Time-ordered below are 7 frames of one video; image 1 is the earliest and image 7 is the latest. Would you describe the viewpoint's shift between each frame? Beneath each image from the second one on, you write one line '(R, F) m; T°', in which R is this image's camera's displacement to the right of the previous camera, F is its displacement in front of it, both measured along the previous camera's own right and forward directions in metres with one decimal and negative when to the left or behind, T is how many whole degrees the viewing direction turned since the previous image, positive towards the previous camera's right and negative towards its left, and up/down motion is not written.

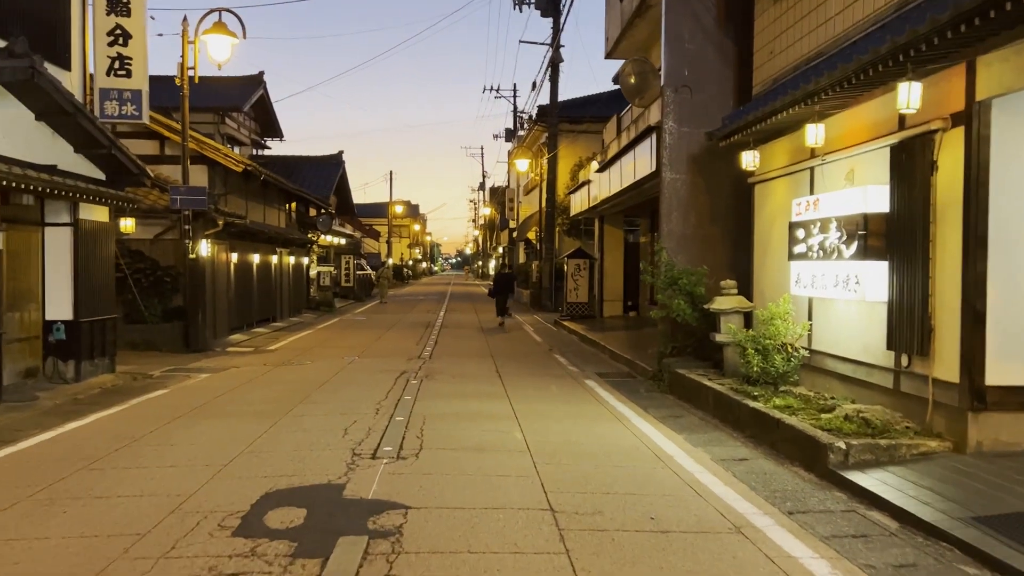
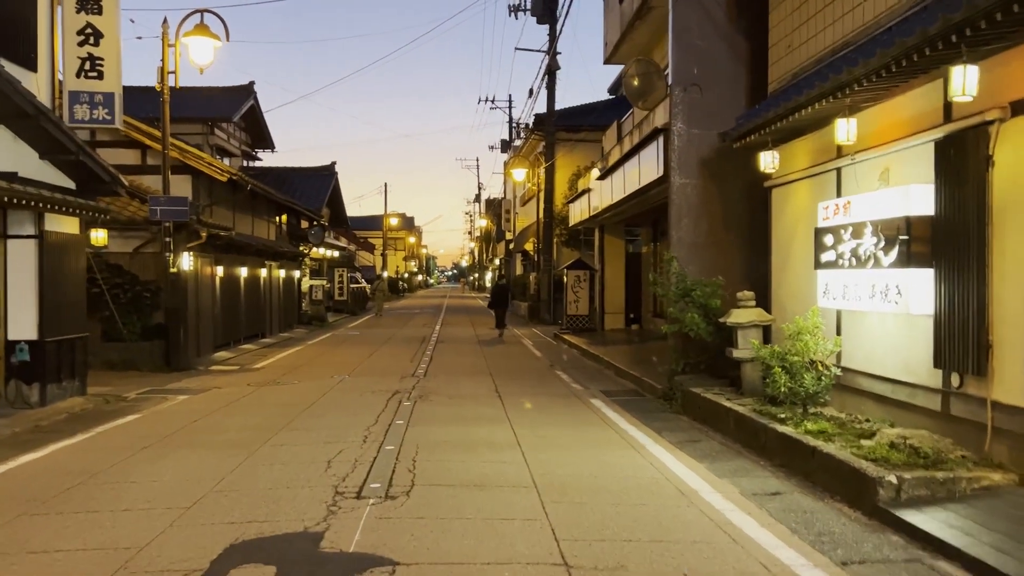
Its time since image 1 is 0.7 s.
(-0.1, +0.9) m; 0°
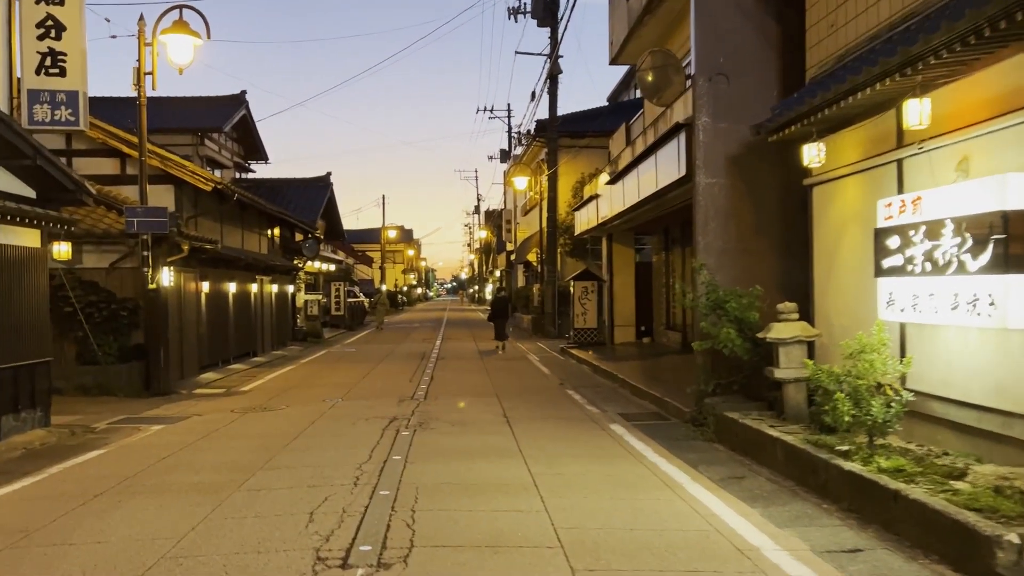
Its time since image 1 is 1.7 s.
(-0.1, +1.3) m; 0°
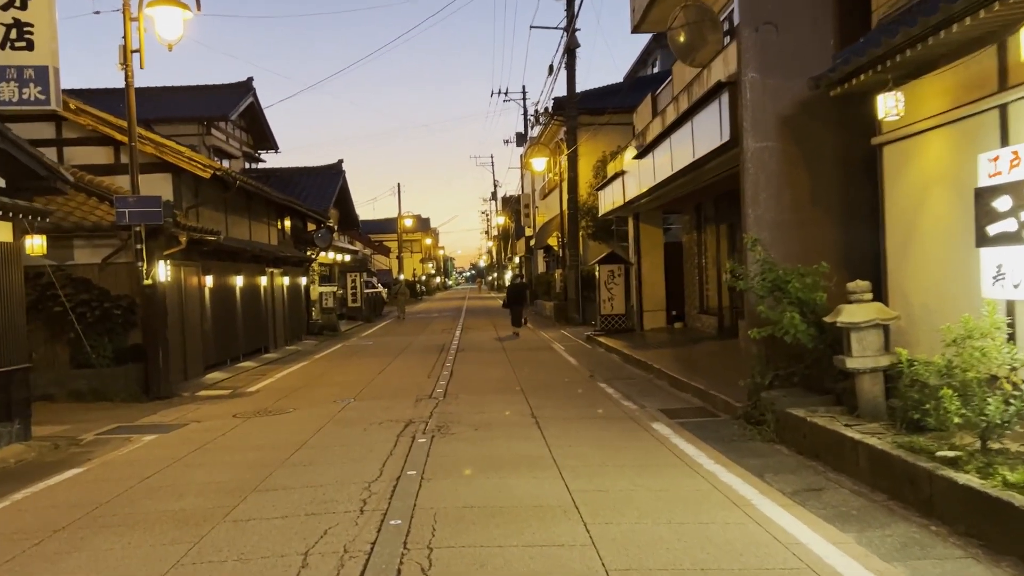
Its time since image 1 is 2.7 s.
(-0.1, +1.3) m; -1°
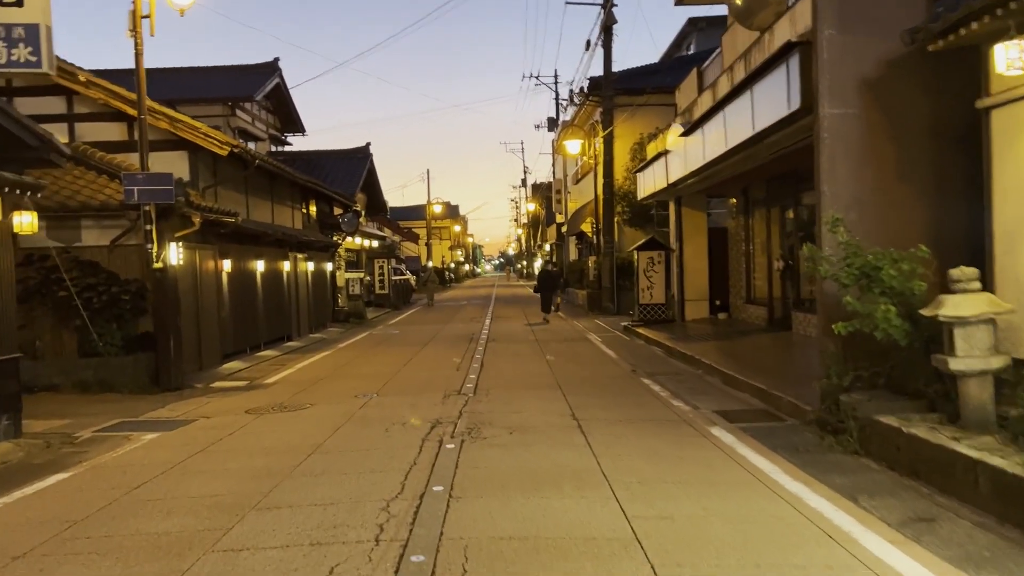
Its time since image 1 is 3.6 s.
(-0.1, +1.2) m; -2°
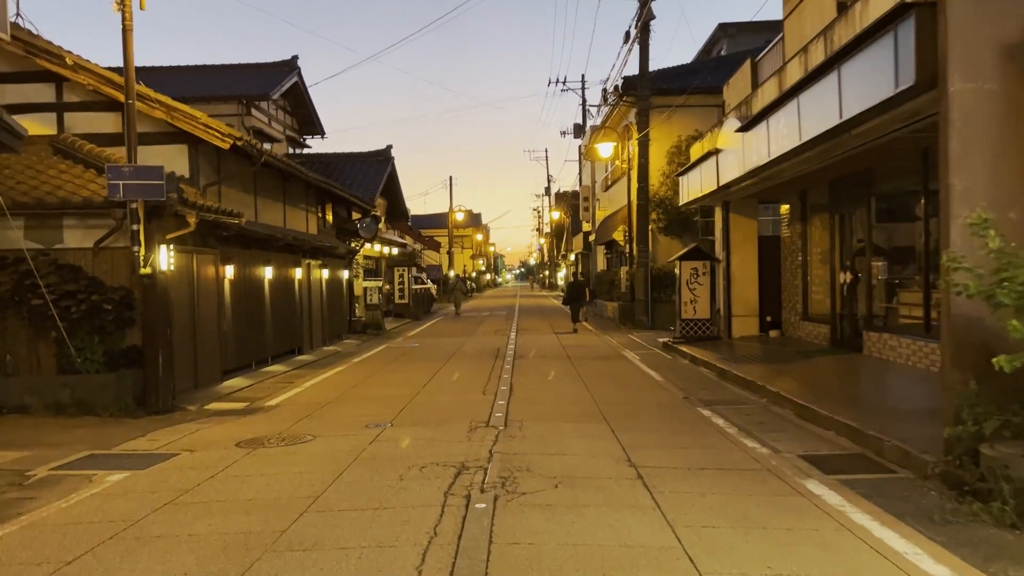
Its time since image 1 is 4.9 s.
(-0.2, +1.8) m; -1°
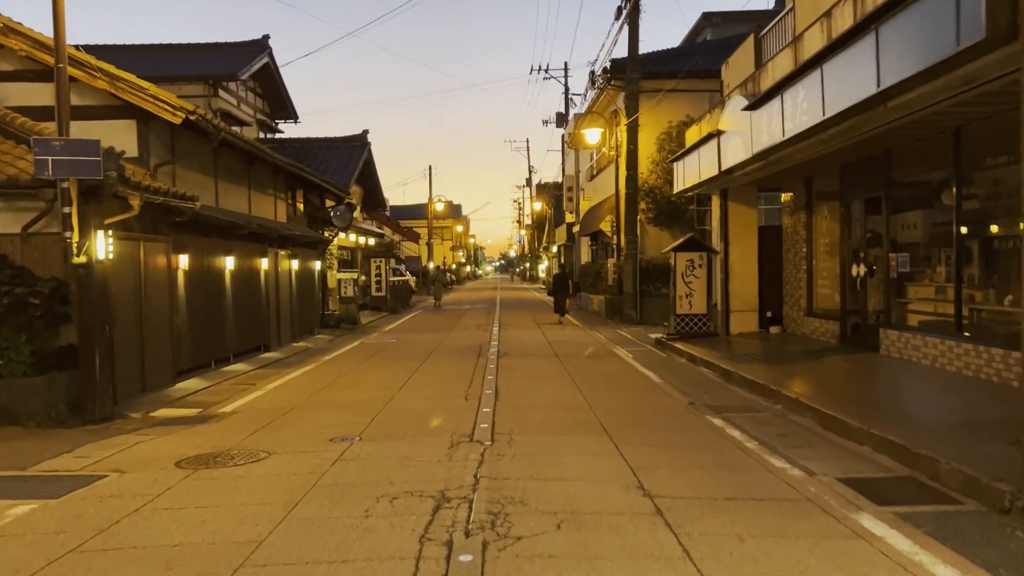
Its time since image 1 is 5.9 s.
(-0.1, +1.4) m; +1°
